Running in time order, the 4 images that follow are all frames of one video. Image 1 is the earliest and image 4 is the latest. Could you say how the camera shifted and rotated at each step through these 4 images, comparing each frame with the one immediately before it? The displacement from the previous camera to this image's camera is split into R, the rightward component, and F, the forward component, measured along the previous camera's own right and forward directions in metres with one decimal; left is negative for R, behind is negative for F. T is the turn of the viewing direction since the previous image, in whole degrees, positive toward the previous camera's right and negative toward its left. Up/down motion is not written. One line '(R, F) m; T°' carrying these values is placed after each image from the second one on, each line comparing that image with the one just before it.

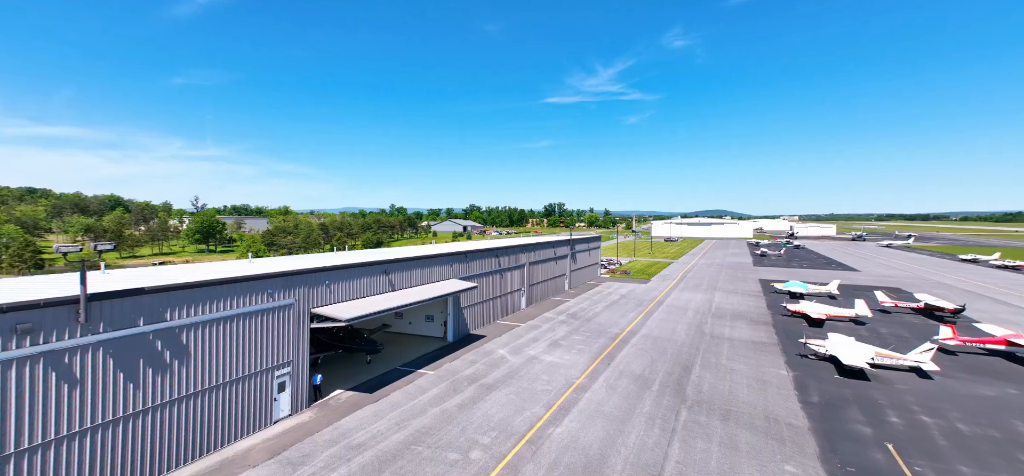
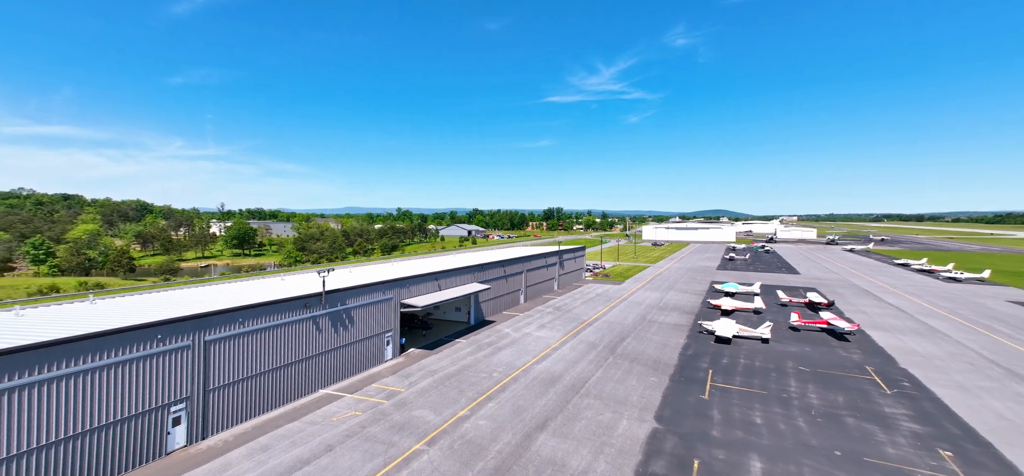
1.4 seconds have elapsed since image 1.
(-0.1, -10.7) m; 0°
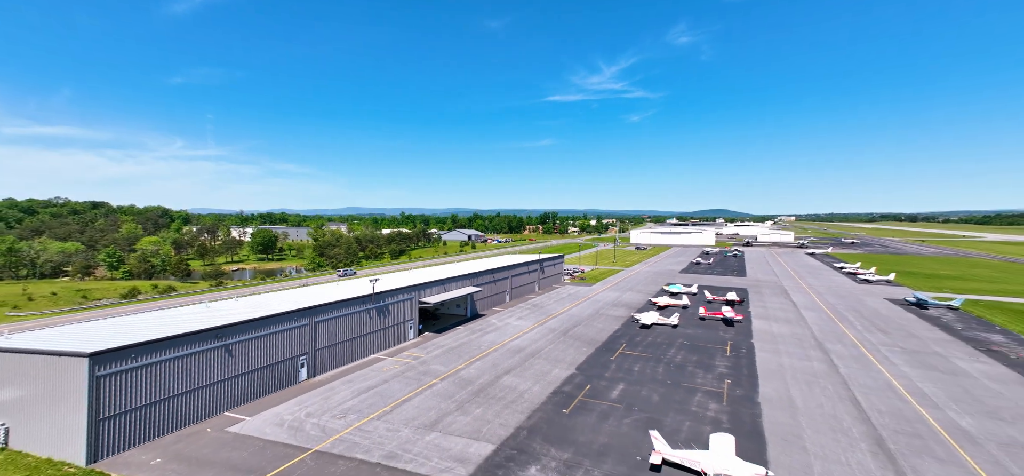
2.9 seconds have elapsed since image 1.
(+1.6, -11.5) m; 0°
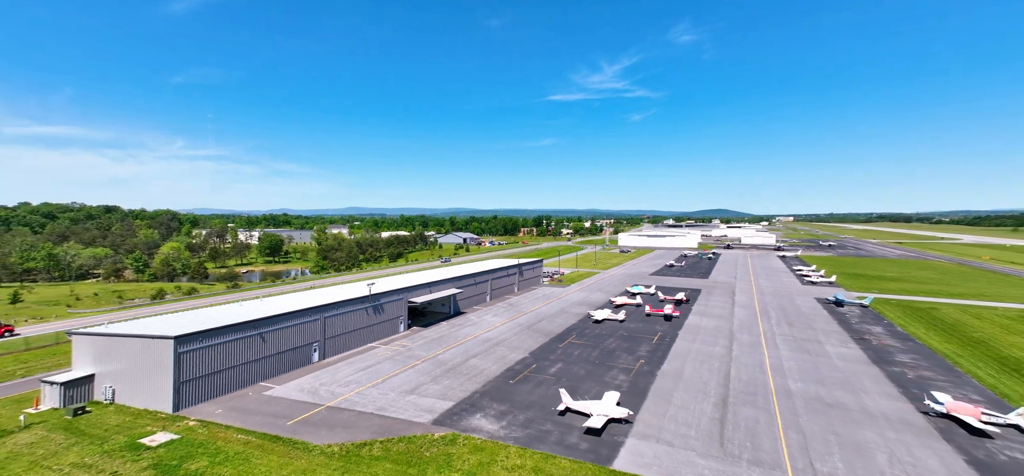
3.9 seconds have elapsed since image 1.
(+2.9, -7.8) m; 0°
